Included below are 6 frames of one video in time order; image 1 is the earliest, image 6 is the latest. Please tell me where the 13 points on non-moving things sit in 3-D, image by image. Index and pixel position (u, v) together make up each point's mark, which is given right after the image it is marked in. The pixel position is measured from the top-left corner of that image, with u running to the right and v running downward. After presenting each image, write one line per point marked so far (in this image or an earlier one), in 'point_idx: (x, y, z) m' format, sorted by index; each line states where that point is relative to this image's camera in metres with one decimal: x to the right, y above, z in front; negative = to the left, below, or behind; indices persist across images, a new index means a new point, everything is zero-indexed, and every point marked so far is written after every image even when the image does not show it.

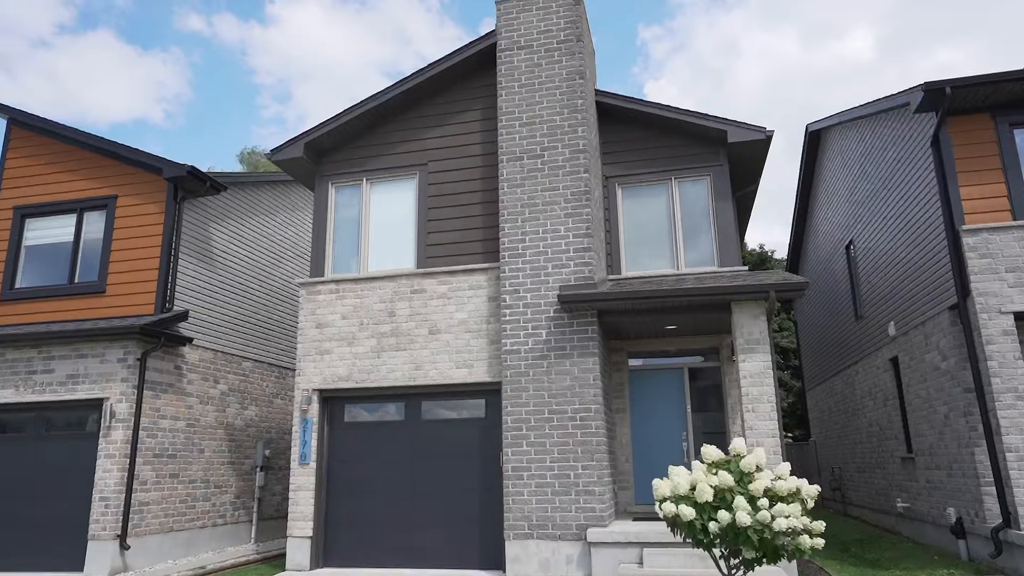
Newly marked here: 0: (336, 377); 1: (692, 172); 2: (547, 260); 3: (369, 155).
0: (-2.3, -1.2, +9.2) m
1: (+2.6, +1.7, +10.0) m
2: (+0.5, +0.4, +8.7) m
3: (-2.1, +1.9, +10.1) m
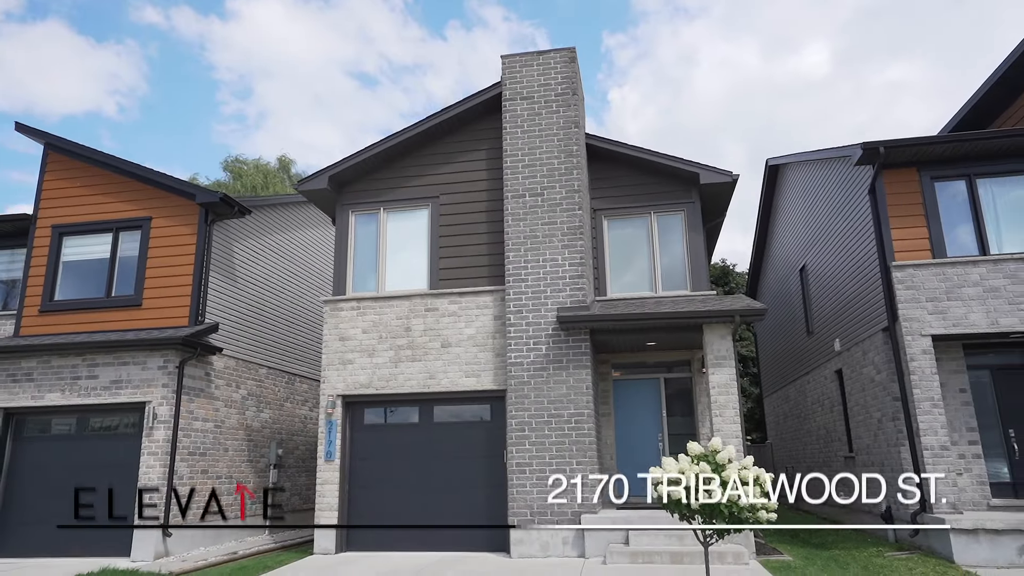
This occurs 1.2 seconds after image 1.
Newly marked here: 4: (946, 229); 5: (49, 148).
0: (-2.3, -1.4, +10.5) m
1: (+2.6, +1.3, +11.5) m
2: (+0.5, 0.0, +10.1) m
3: (-2.1, +1.6, +11.3) m
4: (+6.3, +0.9, +10.1) m
5: (-8.4, +2.5, +12.6) m
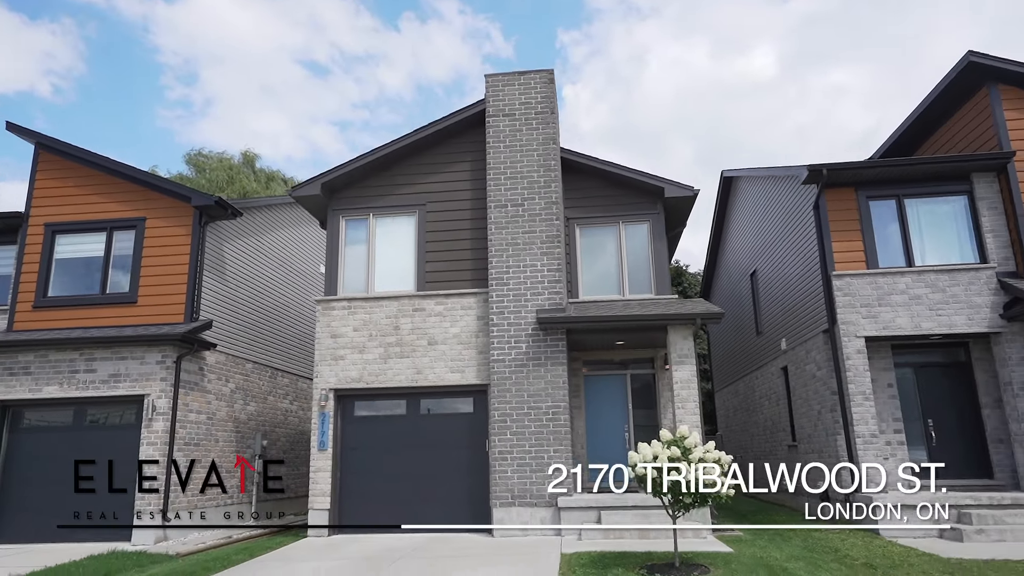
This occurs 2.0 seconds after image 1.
0: (-2.6, -1.5, +11.2) m
1: (+2.2, +1.3, +12.6) m
2: (+0.2, 0.0, +11.0) m
3: (-2.4, +1.6, +12.1) m
4: (+6.0, +0.7, +11.4) m
5: (-8.8, +2.6, +12.9) m
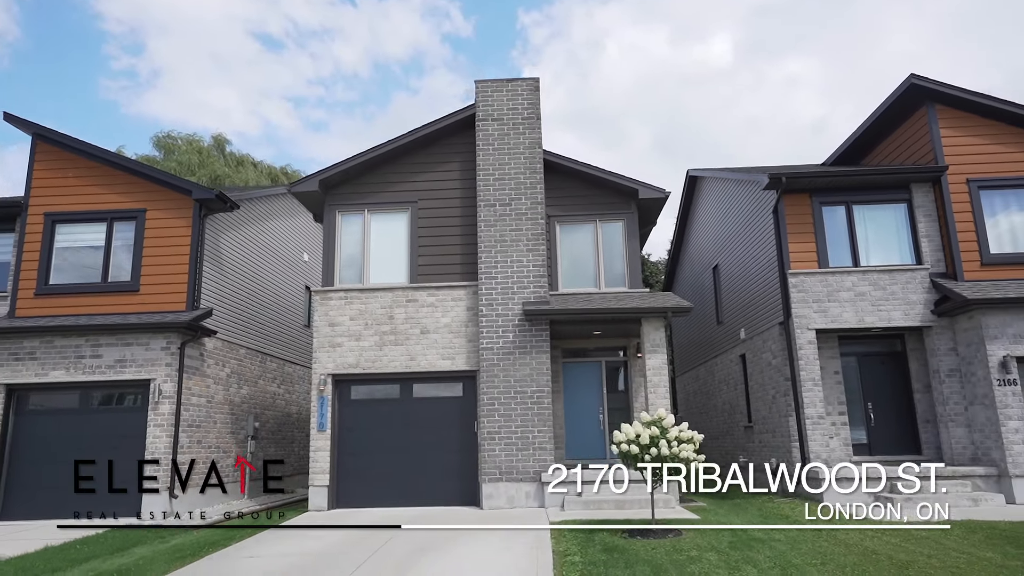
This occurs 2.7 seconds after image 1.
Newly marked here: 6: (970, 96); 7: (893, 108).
0: (-2.9, -1.3, +12.0) m
1: (+2.0, +1.4, +13.6) m
2: (0.0, +0.1, +12.0) m
3: (-2.6, +1.8, +12.8) m
4: (+5.8, +0.8, +12.6) m
5: (-9.0, +2.9, +13.2) m
6: (+8.1, +3.4, +12.2) m
7: (+7.4, +3.5, +13.4) m
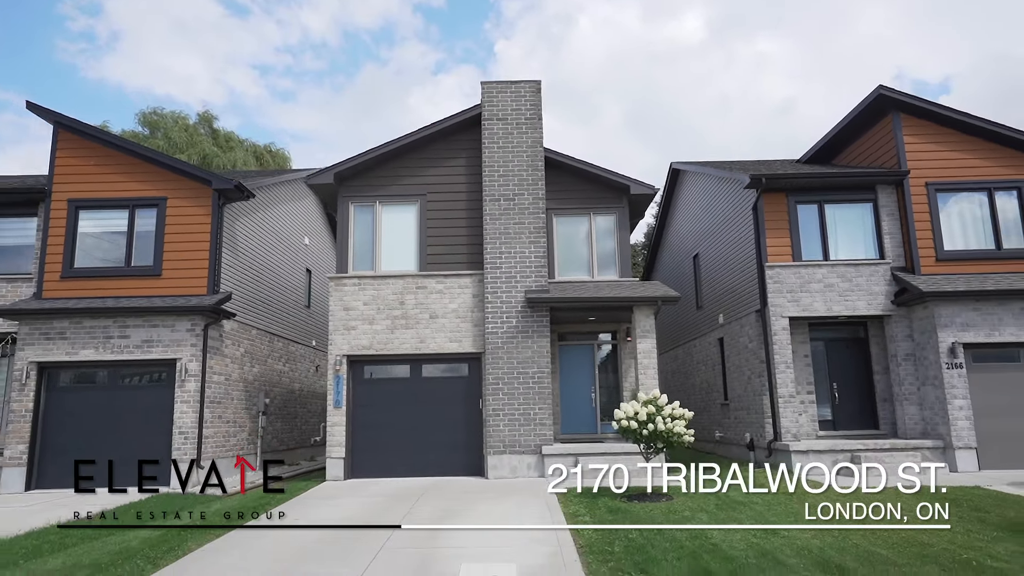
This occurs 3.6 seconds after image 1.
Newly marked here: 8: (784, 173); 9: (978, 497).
0: (-2.8, -1.1, +13.0) m
1: (+2.0, +1.6, +14.7) m
2: (+0.1, +0.3, +13.0) m
3: (-2.6, +2.1, +13.7) m
4: (+5.8, +1.0, +13.9) m
5: (-9.0, +3.2, +13.8) m
6: (+8.1, +3.5, +13.5) m
7: (+7.4, +3.7, +14.6) m
8: (+5.2, +2.2, +13.3) m
9: (+6.2, -2.8, +9.3) m
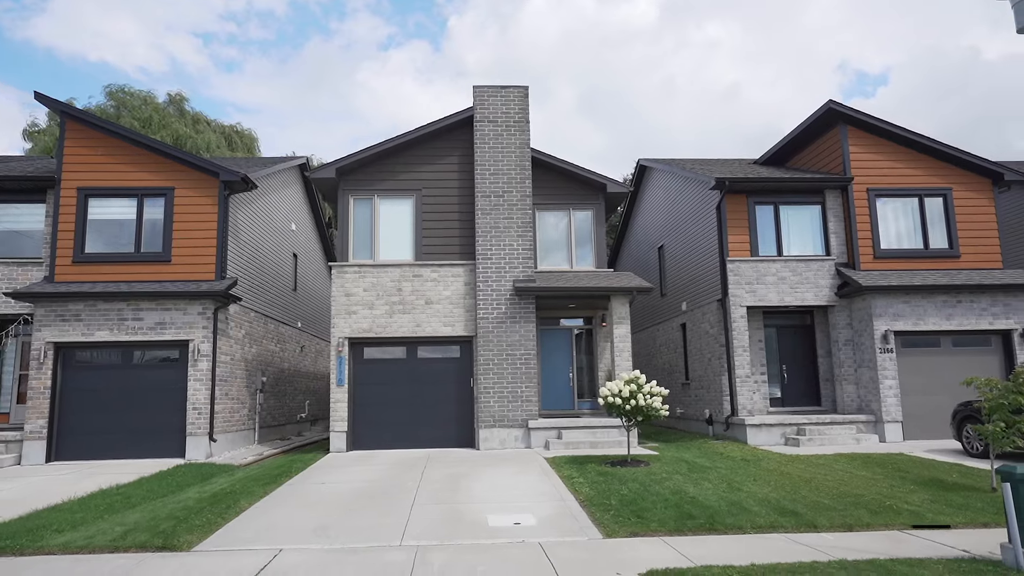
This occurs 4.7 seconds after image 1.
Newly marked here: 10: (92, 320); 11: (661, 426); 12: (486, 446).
0: (-3.1, -0.8, +14.1) m
1: (+1.6, +1.9, +16.0) m
2: (-0.1, +0.5, +14.2) m
3: (-2.8, +2.3, +14.7) m
4: (+5.5, +1.1, +15.5) m
5: (-9.2, +3.5, +14.3) m
6: (+7.9, +3.6, +15.2) m
7: (+7.1, +3.8, +16.2) m
8: (+5.0, +2.4, +14.9) m
9: (+6.2, -2.7, +11.0) m
10: (-8.1, -0.6, +13.3) m
11: (+4.2, -3.9, +19.4) m
12: (-0.5, -3.1, +13.6) m
